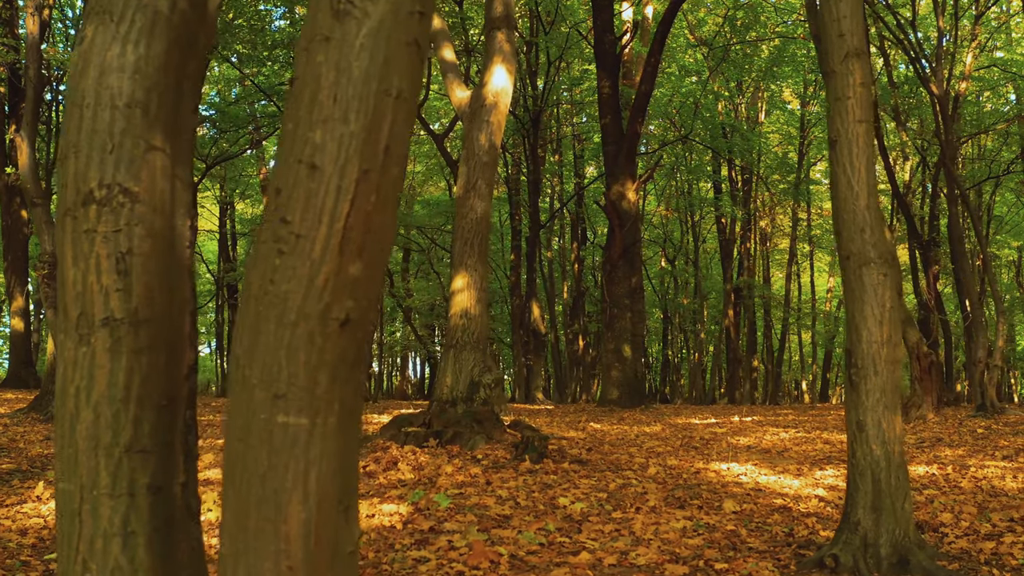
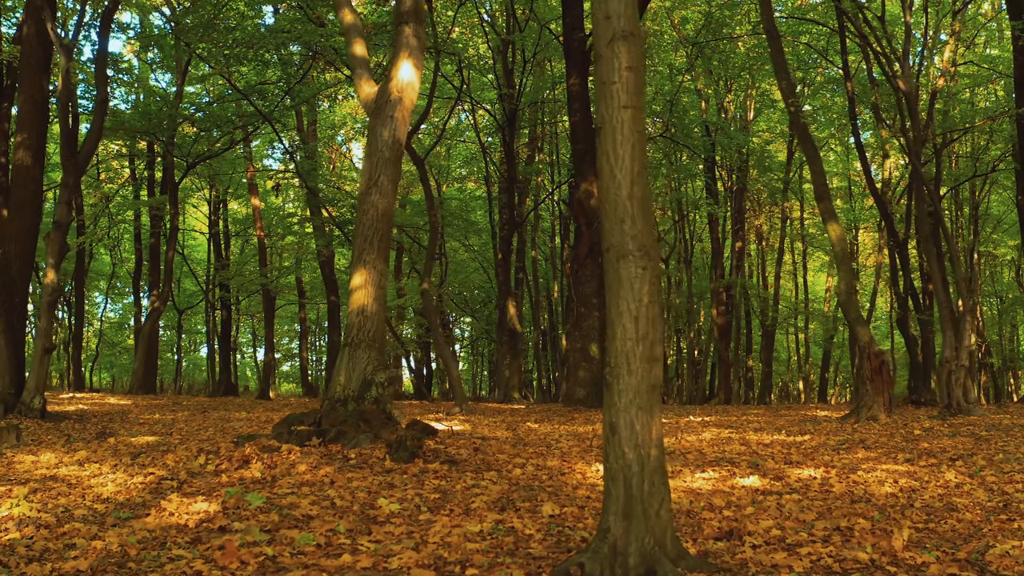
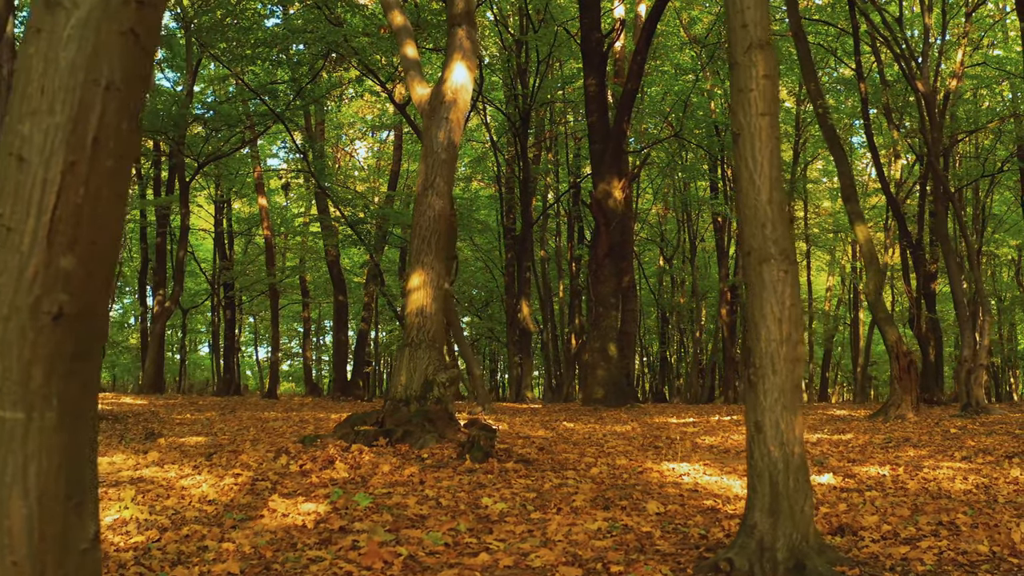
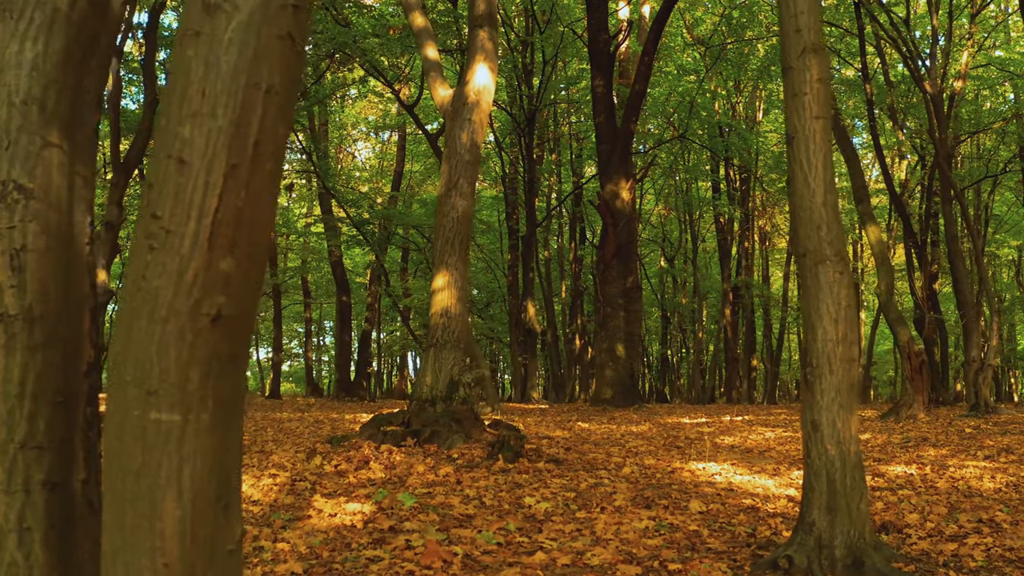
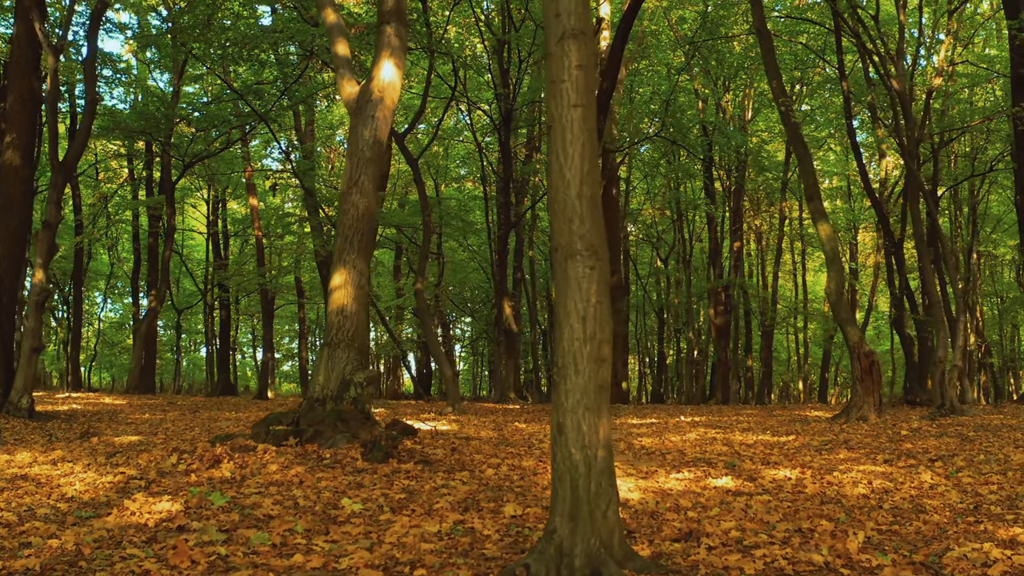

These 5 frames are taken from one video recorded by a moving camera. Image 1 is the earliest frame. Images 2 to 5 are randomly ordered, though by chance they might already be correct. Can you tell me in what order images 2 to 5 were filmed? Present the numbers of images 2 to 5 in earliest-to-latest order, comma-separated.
4, 3, 2, 5
